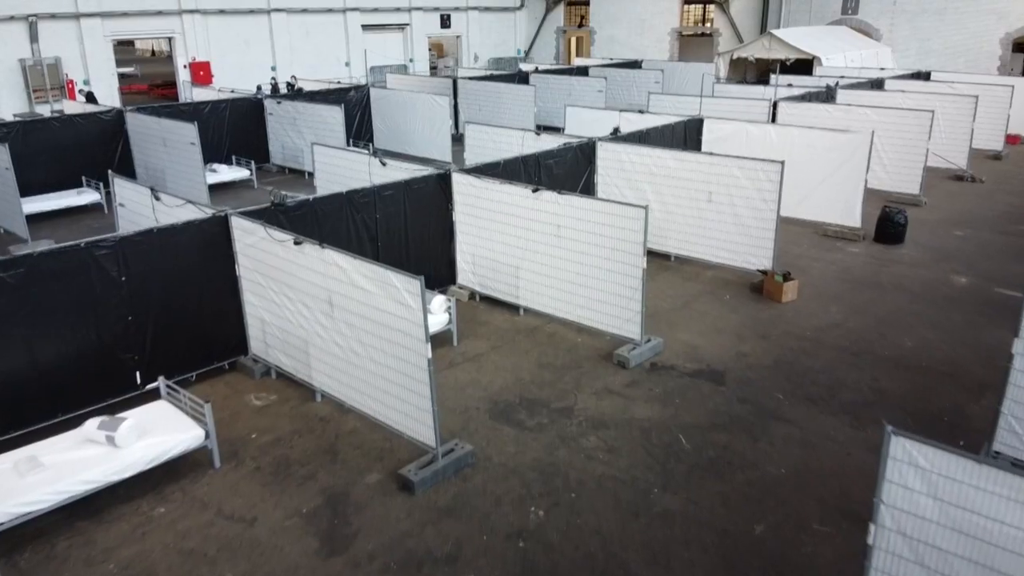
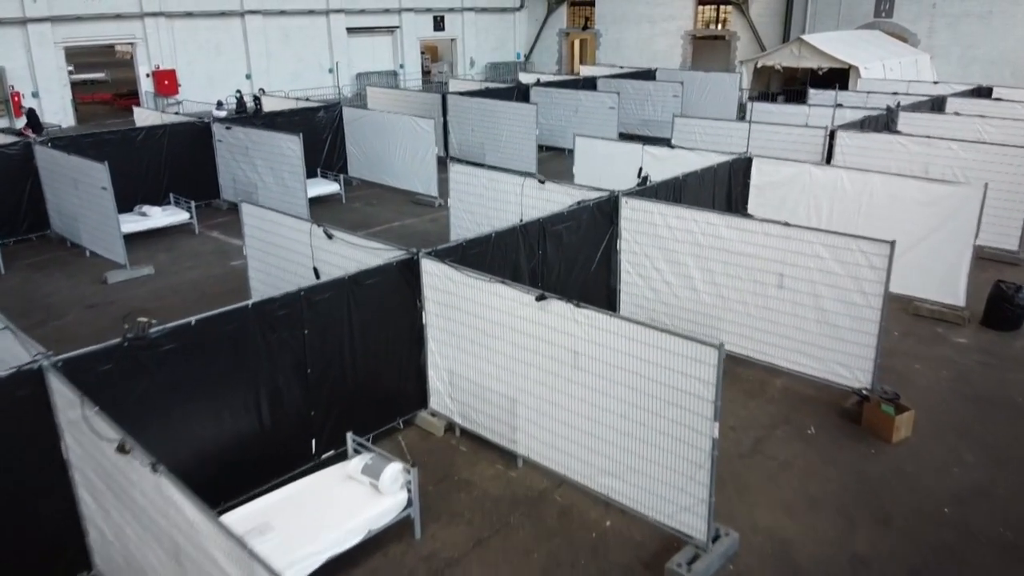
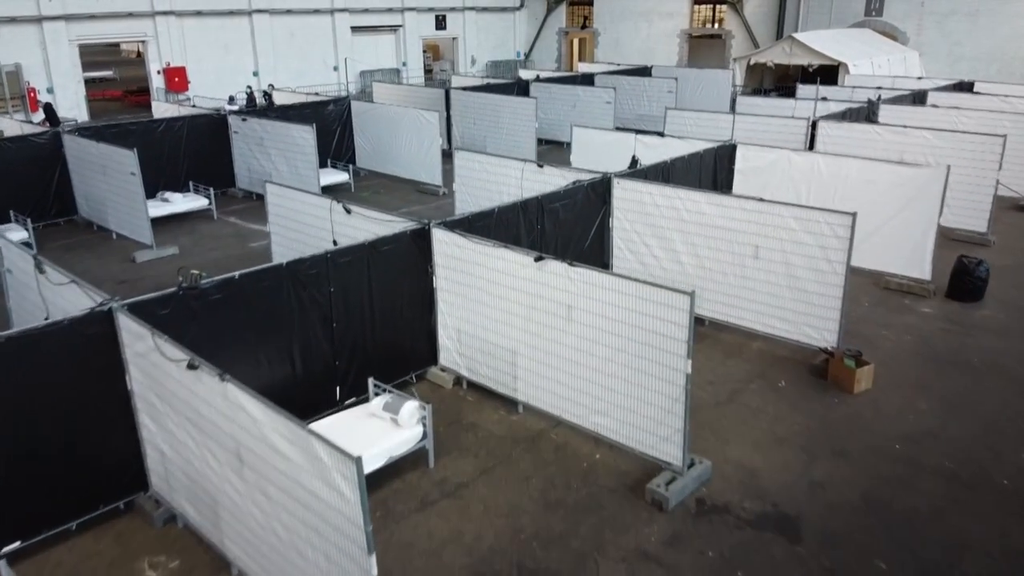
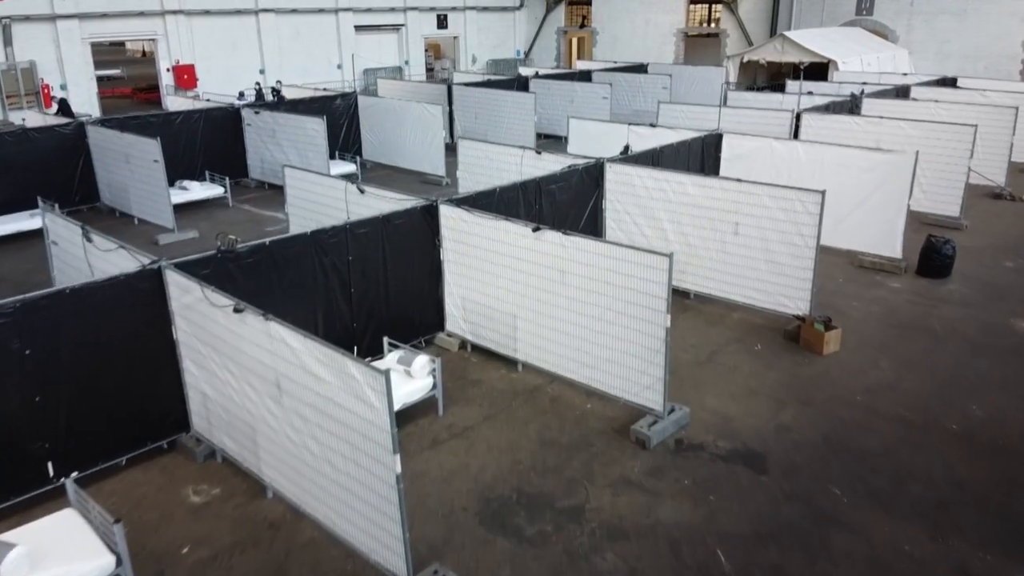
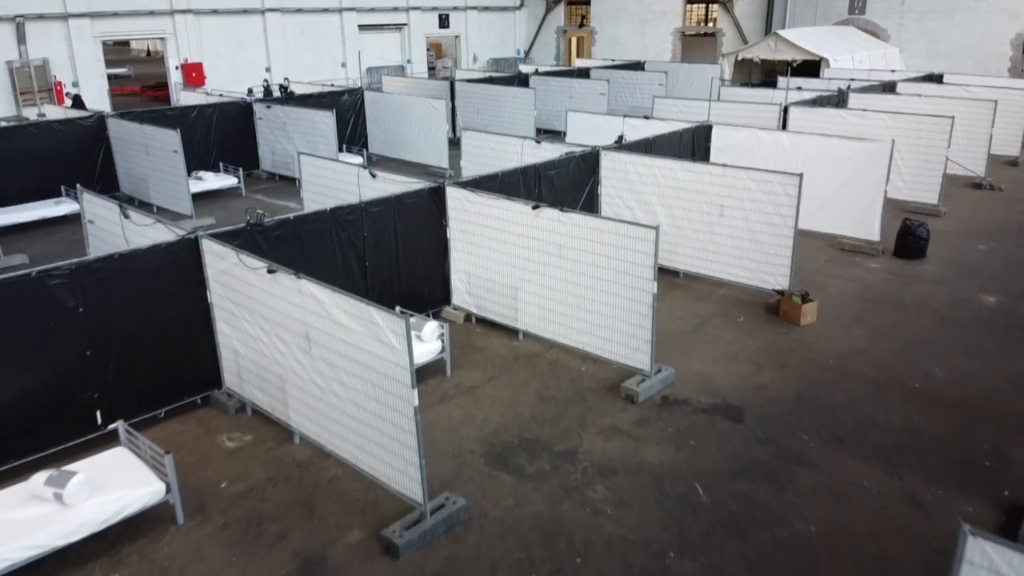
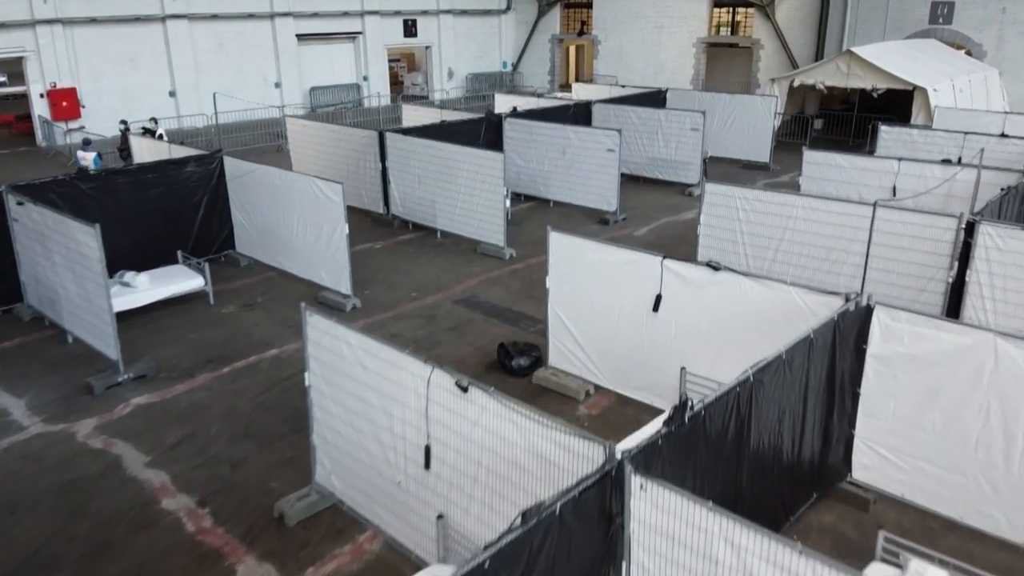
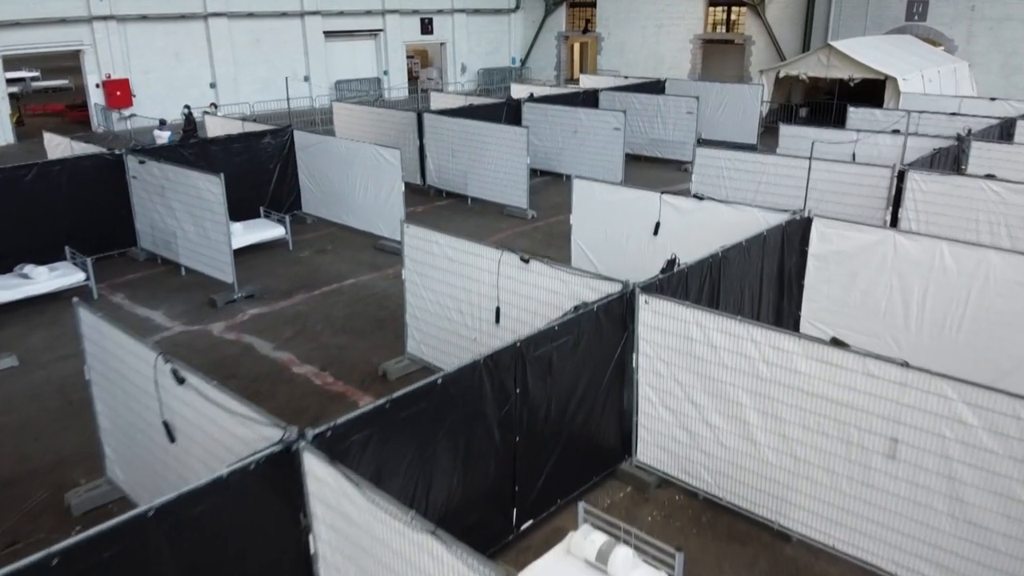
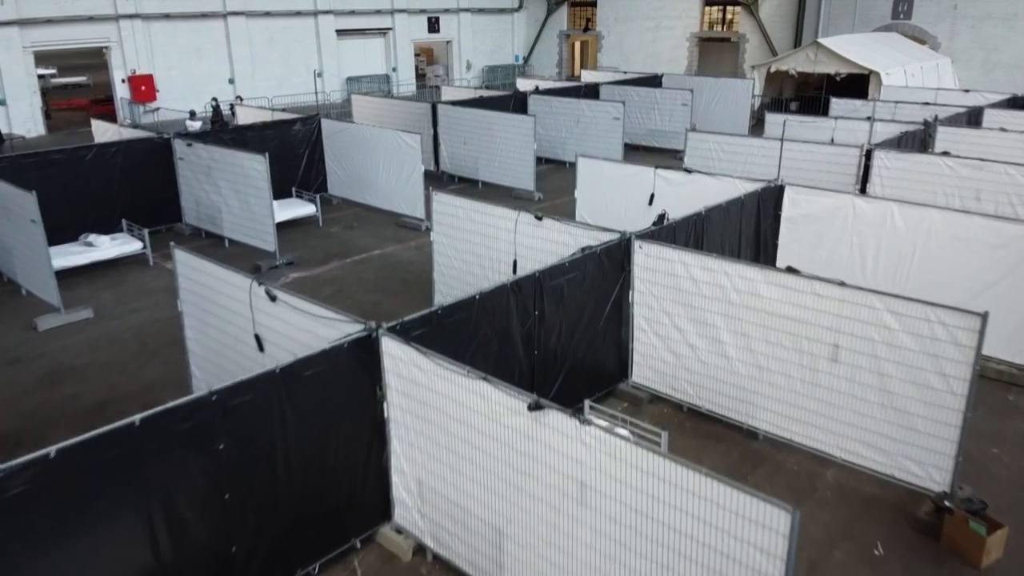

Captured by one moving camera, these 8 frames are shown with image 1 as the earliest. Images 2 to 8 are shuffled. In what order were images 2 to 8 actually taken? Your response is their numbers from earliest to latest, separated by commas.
5, 4, 3, 2, 8, 7, 6
